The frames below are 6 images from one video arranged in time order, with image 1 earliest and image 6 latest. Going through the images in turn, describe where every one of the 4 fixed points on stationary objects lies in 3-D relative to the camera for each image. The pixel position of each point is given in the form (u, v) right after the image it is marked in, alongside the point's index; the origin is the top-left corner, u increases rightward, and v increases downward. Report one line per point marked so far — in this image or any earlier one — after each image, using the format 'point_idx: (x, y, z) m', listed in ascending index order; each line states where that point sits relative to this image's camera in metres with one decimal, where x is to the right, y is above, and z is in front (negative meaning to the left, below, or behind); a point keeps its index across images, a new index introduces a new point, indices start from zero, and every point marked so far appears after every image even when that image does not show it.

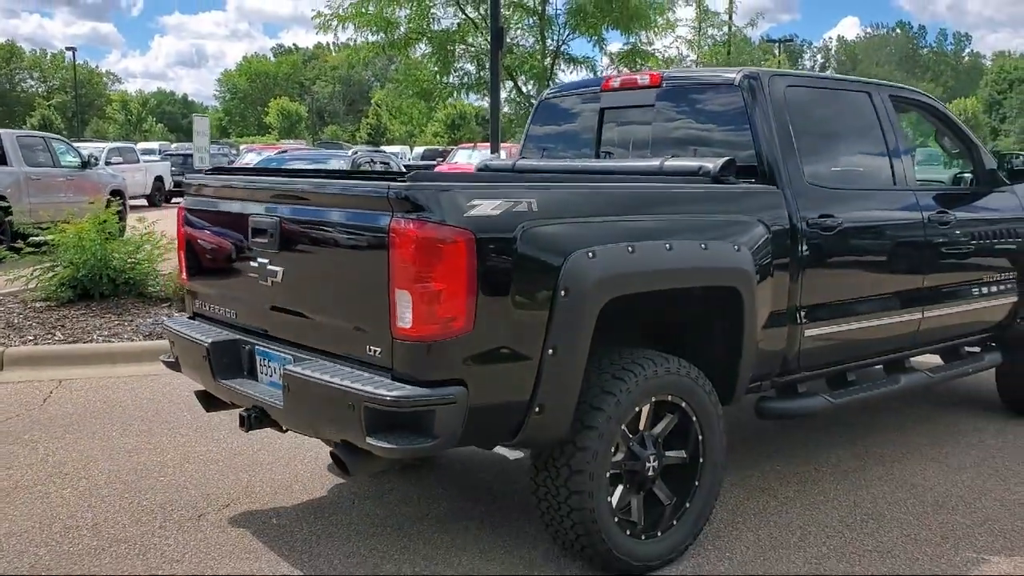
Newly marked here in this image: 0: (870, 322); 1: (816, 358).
0: (+1.6, -0.2, +4.4) m
1: (+1.3, -0.3, +4.2) m
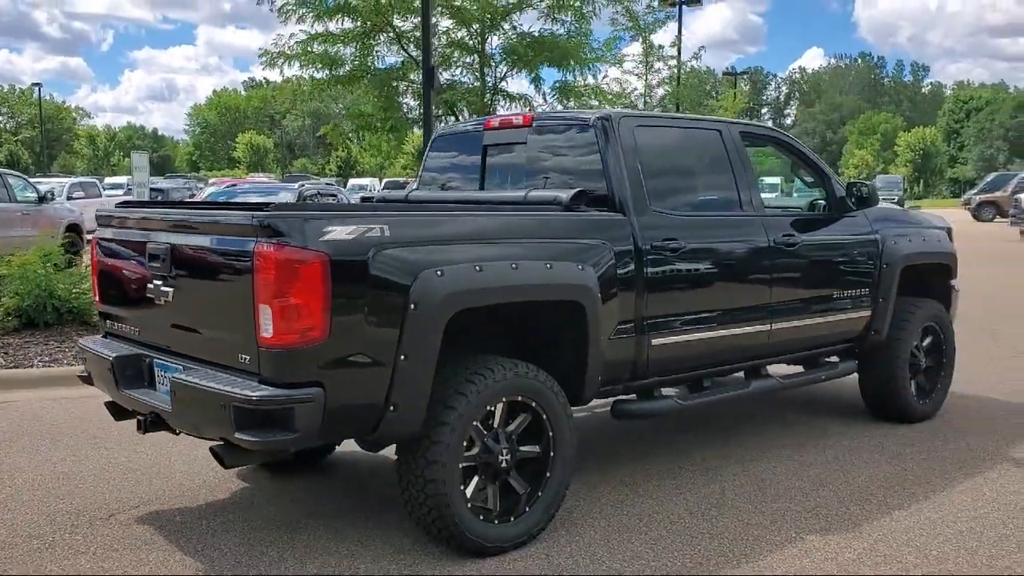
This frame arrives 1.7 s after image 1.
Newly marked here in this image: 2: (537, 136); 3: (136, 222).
0: (+1.1, -0.2, +4.9) m
1: (+0.7, -0.4, +4.7) m
2: (+0.1, +0.8, +5.0) m
3: (-1.6, +0.3, +4.1) m
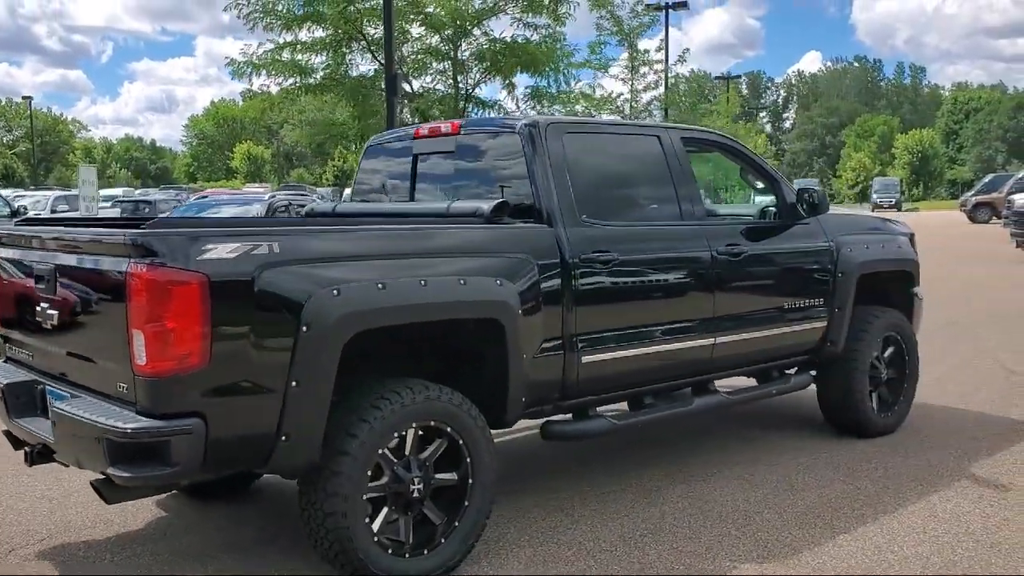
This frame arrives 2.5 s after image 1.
0: (+0.7, -0.3, +4.7) m
1: (+0.4, -0.4, +4.4) m
2: (-0.2, +0.7, +4.8) m
3: (-1.9, +0.2, +3.9) m
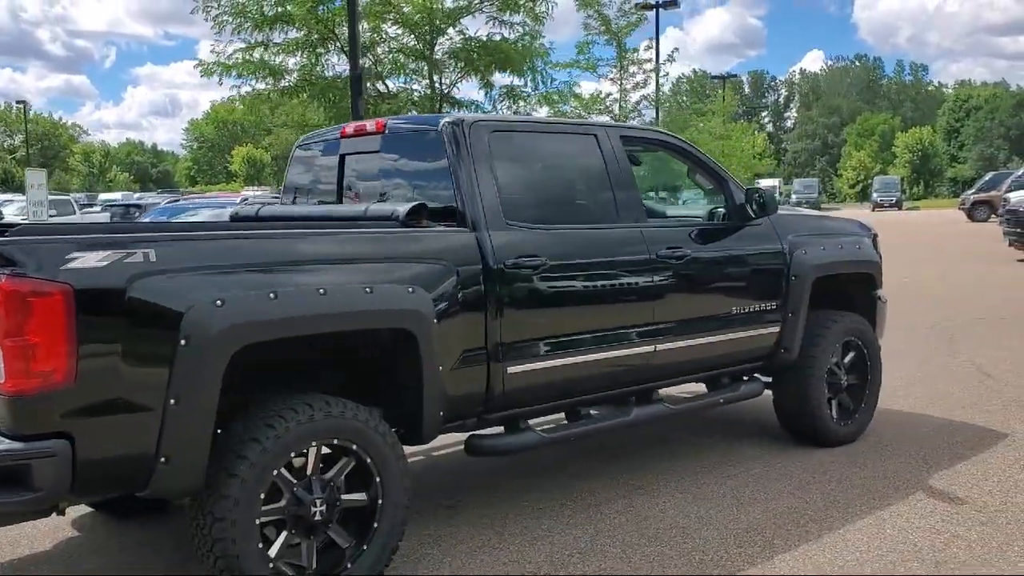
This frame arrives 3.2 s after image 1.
0: (+0.4, -0.3, +4.4) m
1: (+0.1, -0.5, +4.2) m
2: (-0.6, +0.7, +4.6) m
3: (-2.3, +0.1, +3.7) m
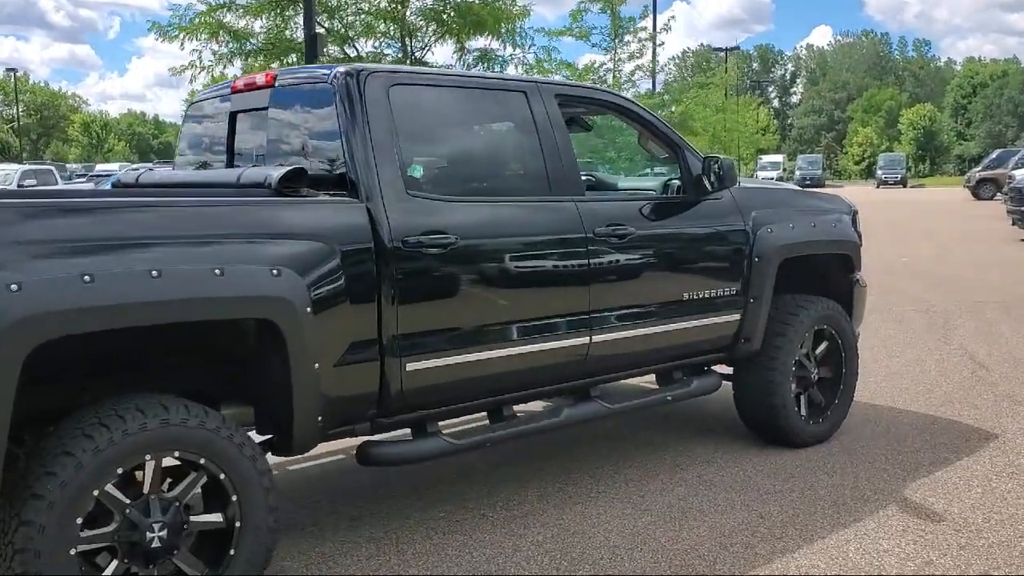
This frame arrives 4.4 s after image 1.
0: (0.0, -0.2, +3.8) m
1: (-0.3, -0.4, +3.6) m
2: (-0.9, +0.8, +3.9) m
3: (-2.6, +0.2, +3.1) m
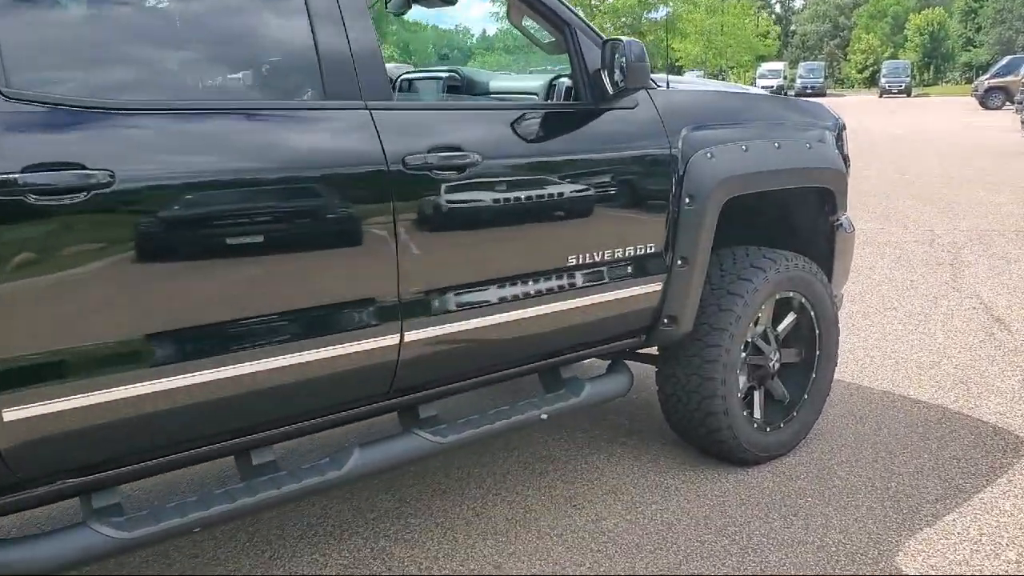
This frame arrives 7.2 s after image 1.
0: (-0.6, -0.2, +2.3) m
1: (-0.9, -0.4, +2.1) m
2: (-1.5, +0.8, +2.3) m
3: (-3.2, +0.2, +1.5) m
